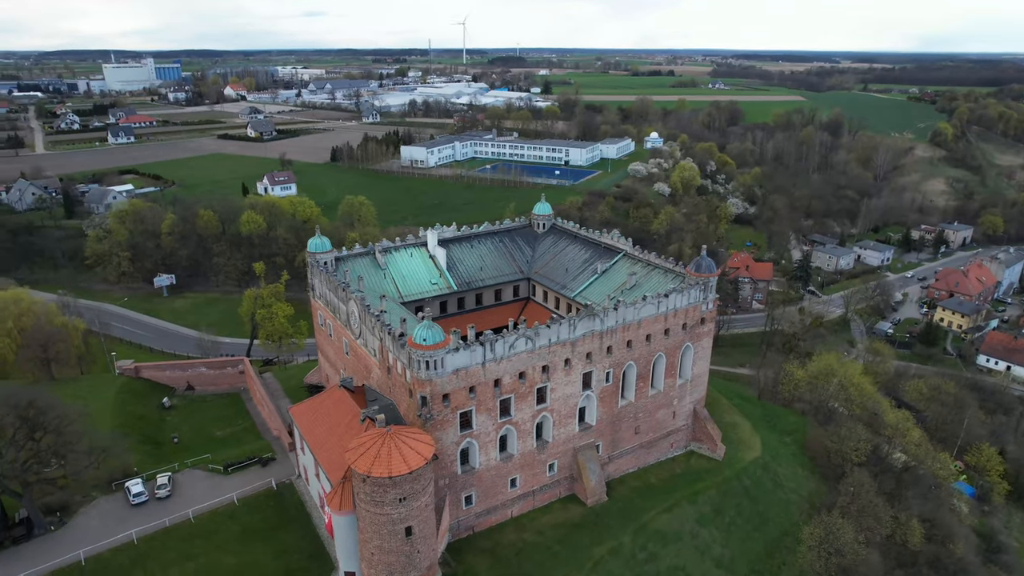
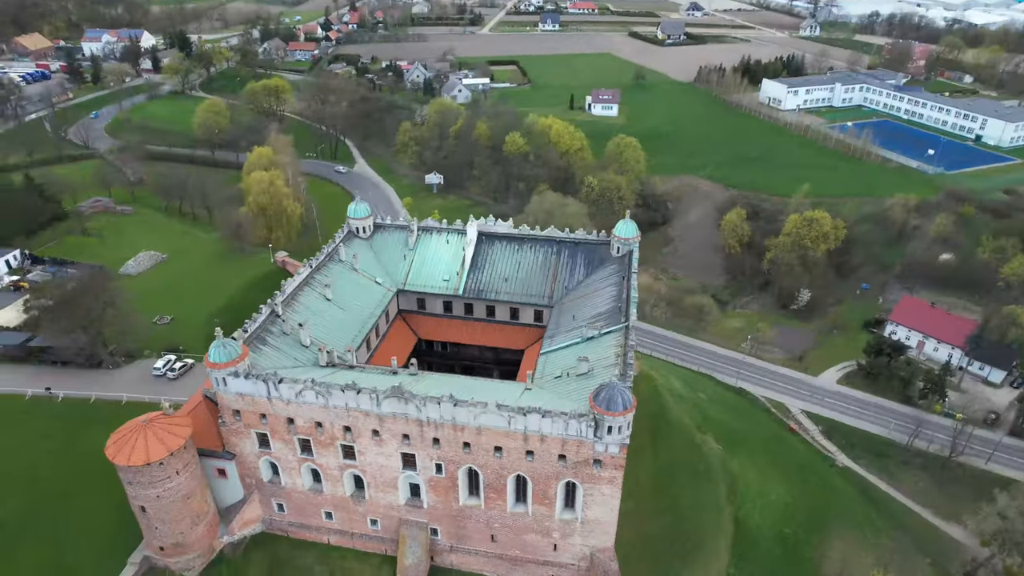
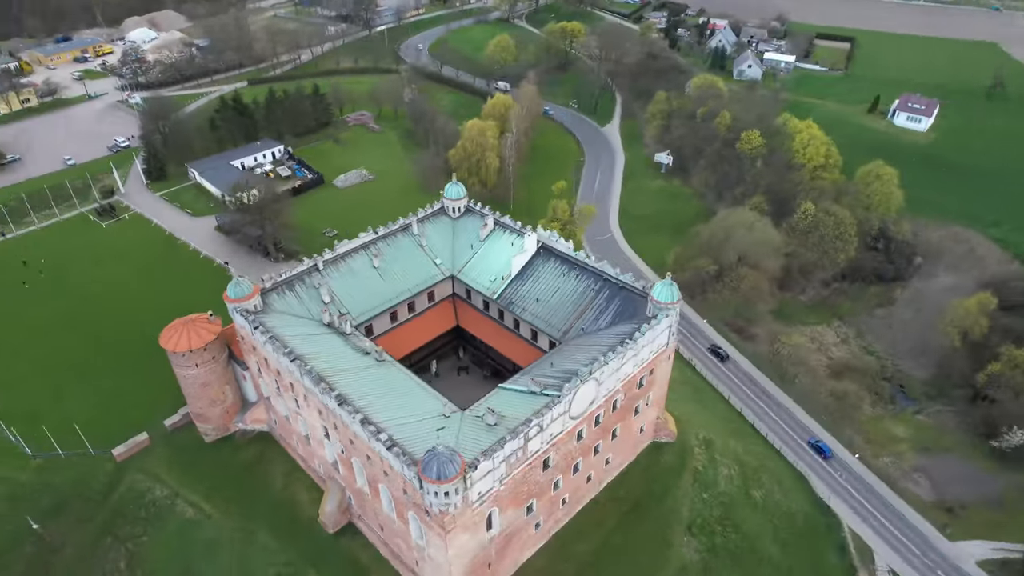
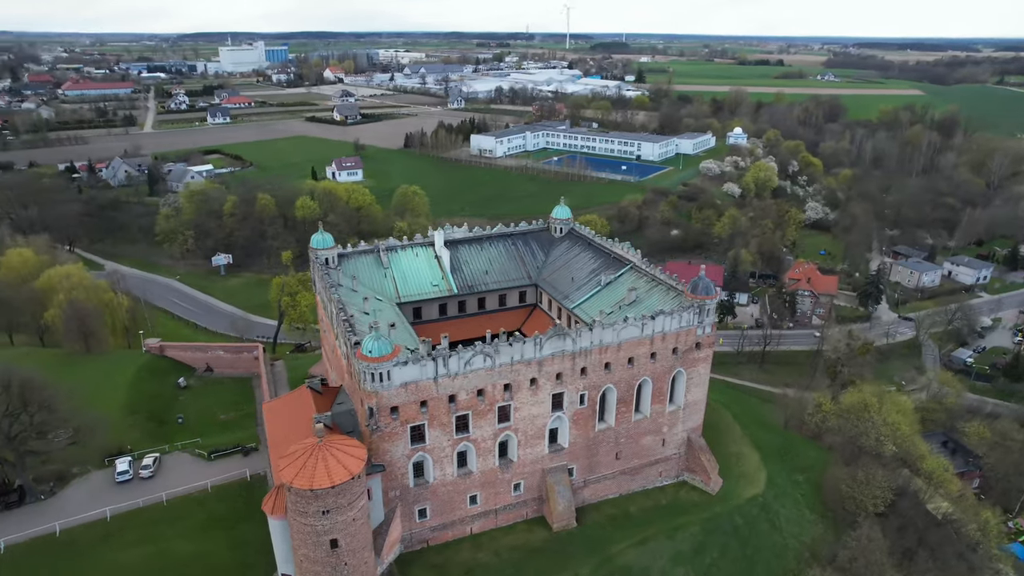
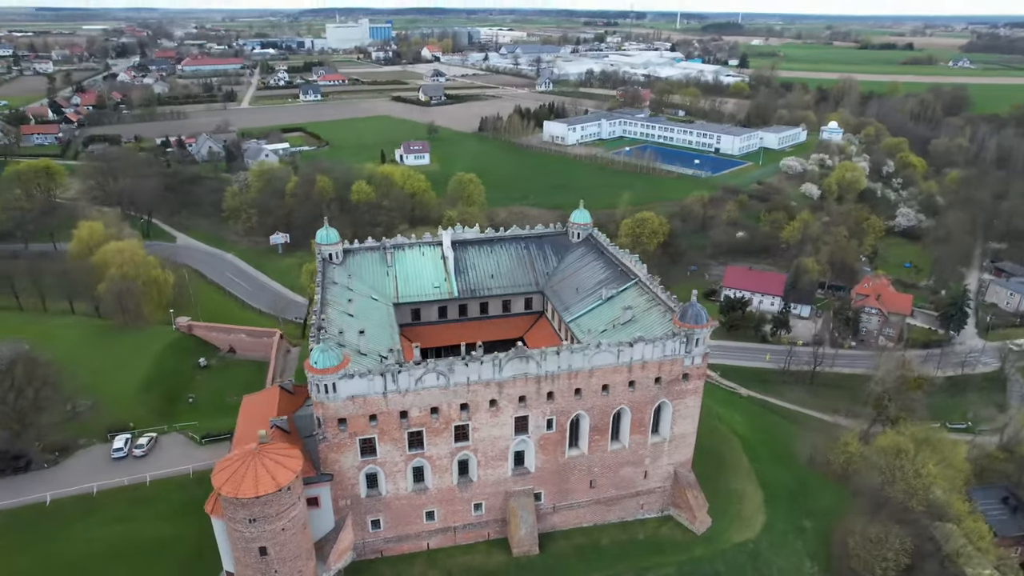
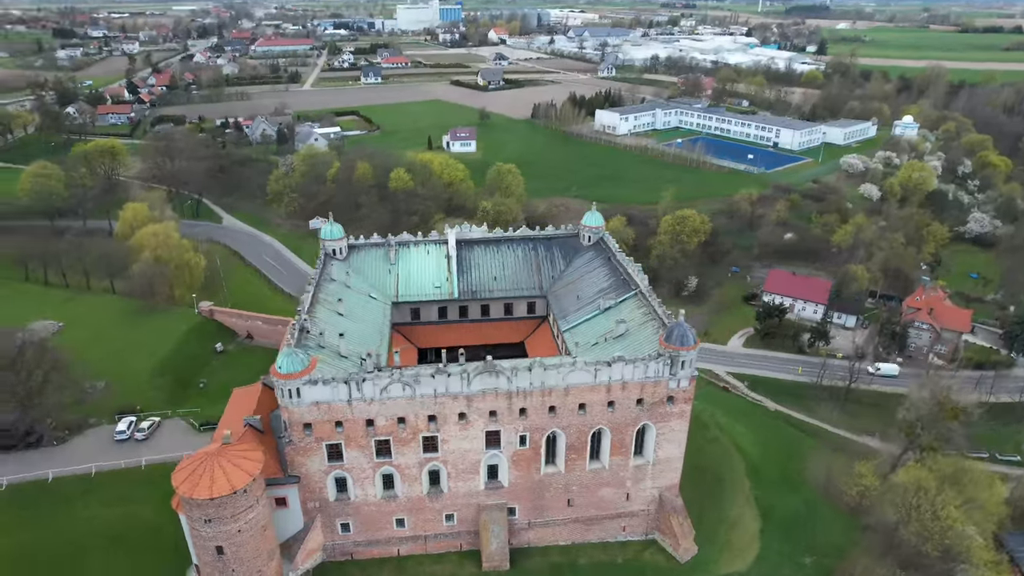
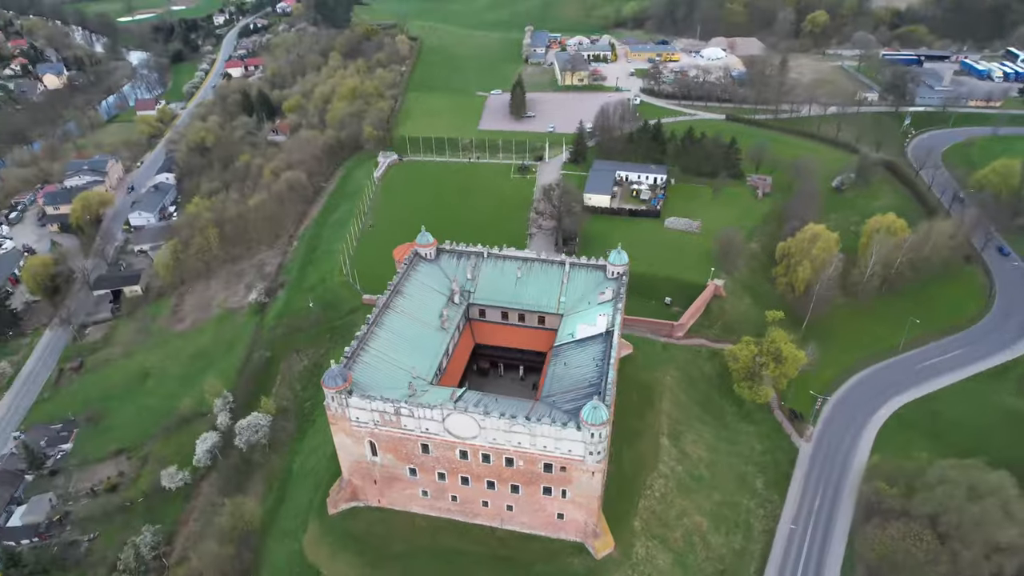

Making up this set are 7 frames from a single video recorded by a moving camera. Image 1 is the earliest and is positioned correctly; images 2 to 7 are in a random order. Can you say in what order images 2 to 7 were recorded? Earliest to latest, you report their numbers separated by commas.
4, 5, 6, 2, 3, 7
